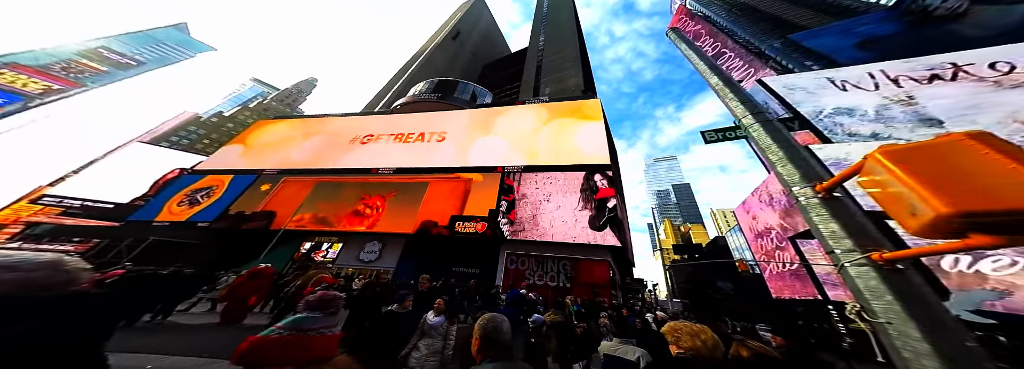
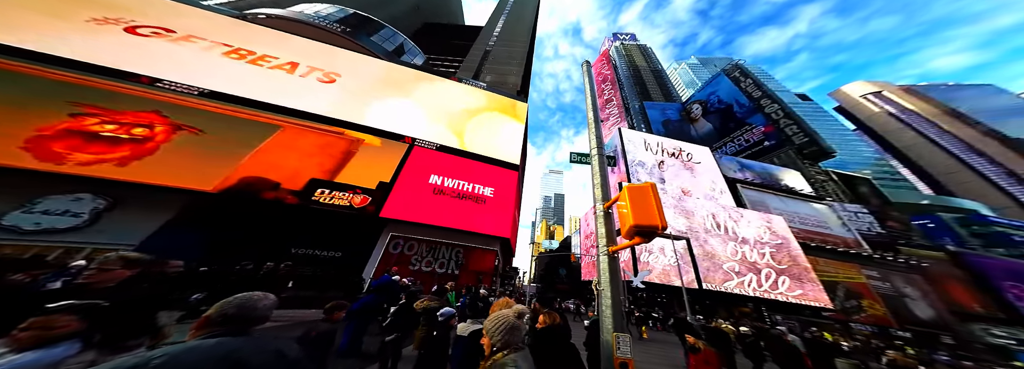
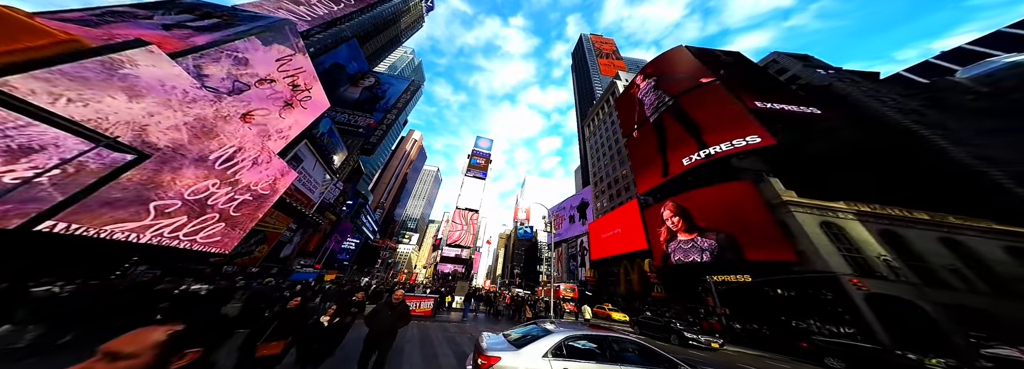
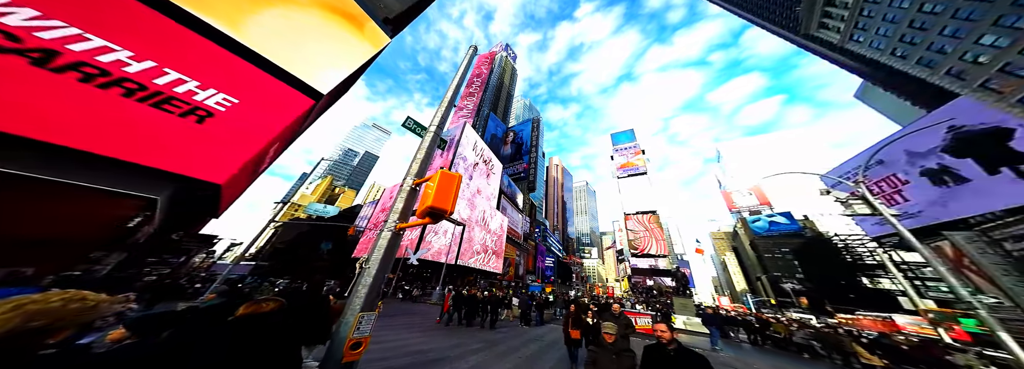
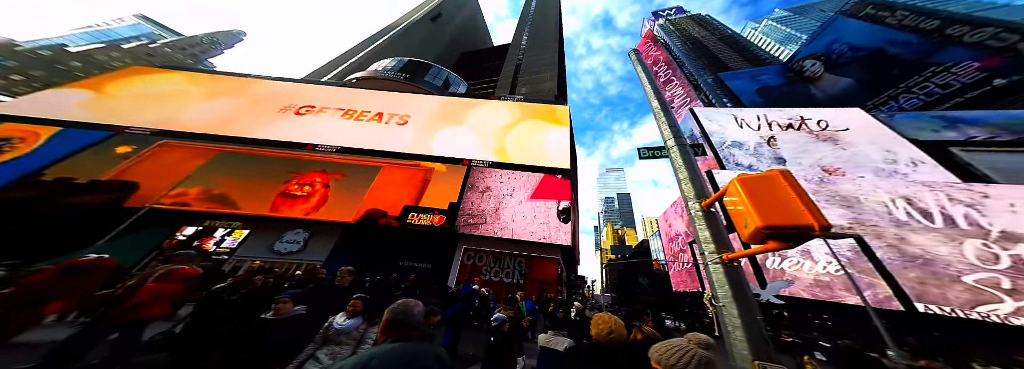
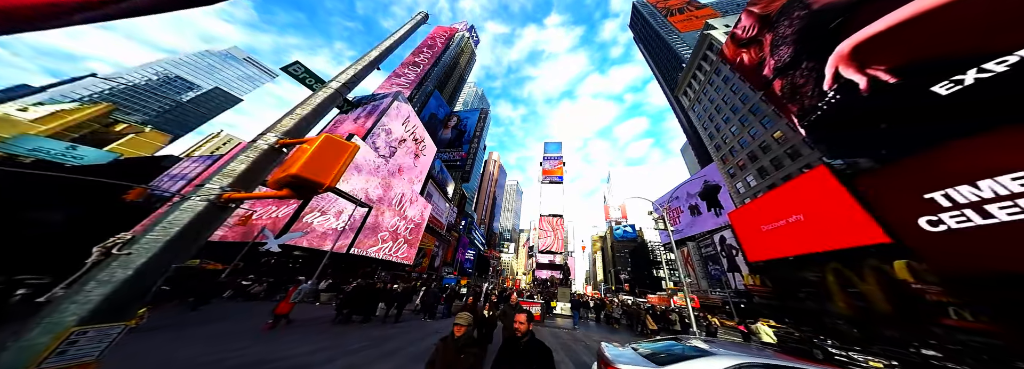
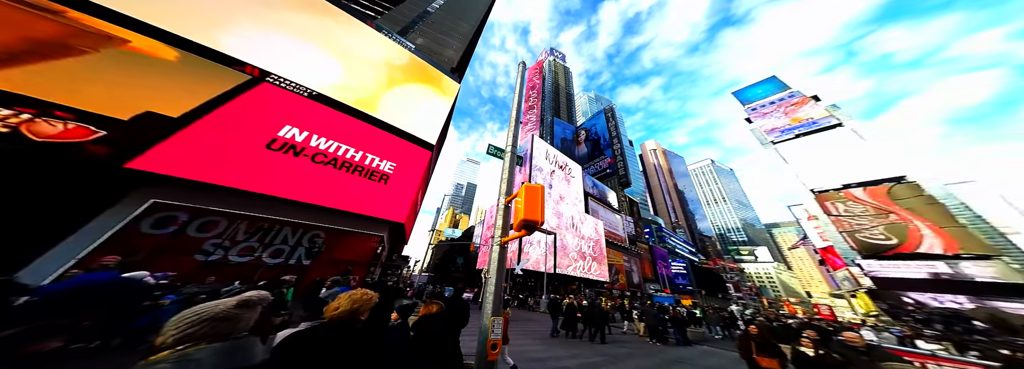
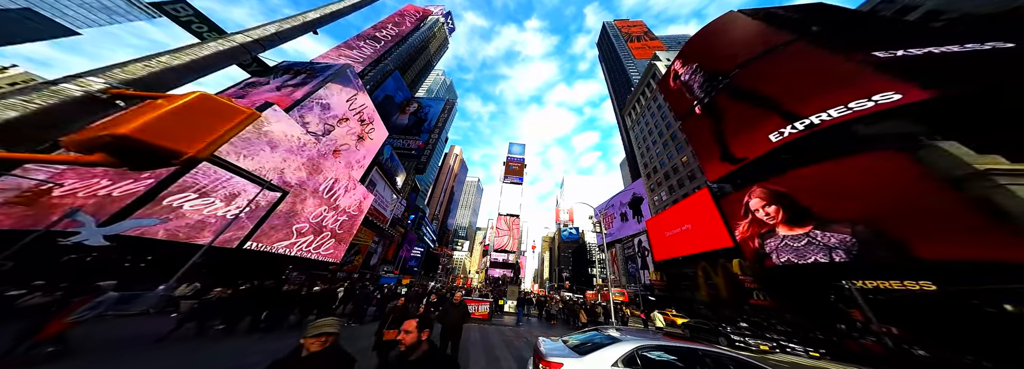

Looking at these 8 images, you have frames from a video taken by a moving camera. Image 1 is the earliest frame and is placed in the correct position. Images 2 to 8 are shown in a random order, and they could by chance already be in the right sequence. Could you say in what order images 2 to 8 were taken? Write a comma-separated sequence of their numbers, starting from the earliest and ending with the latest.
5, 2, 7, 4, 6, 8, 3
